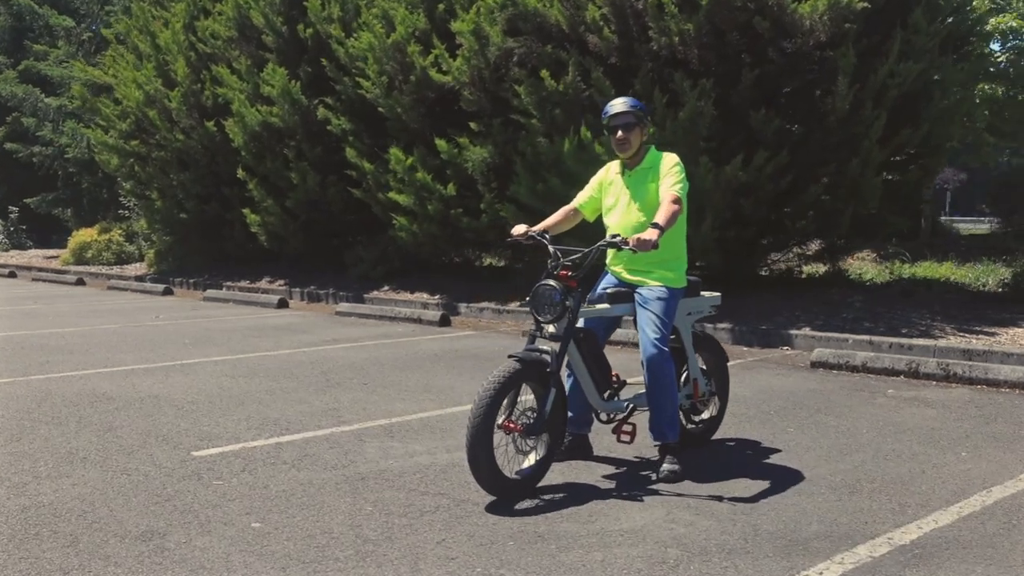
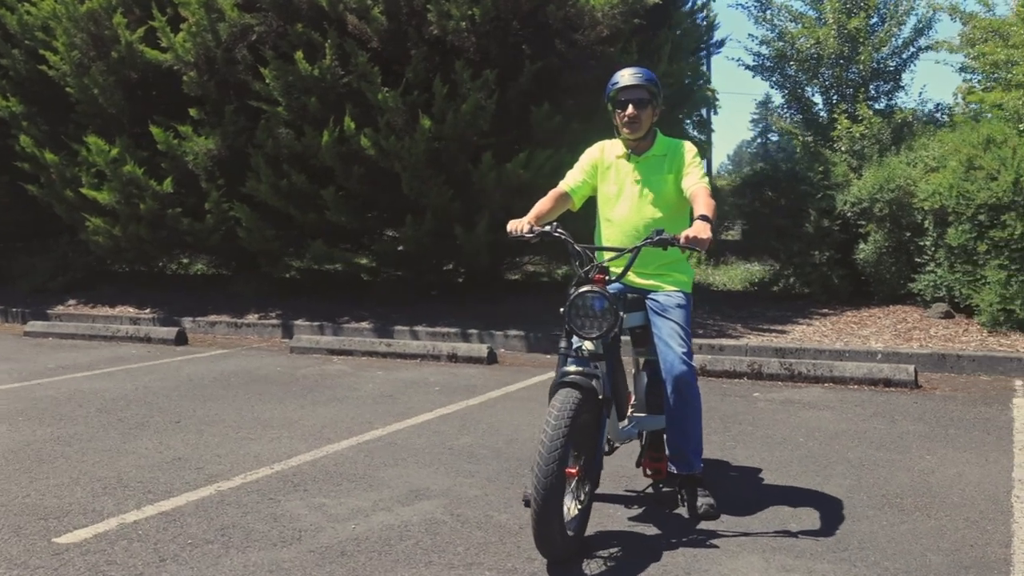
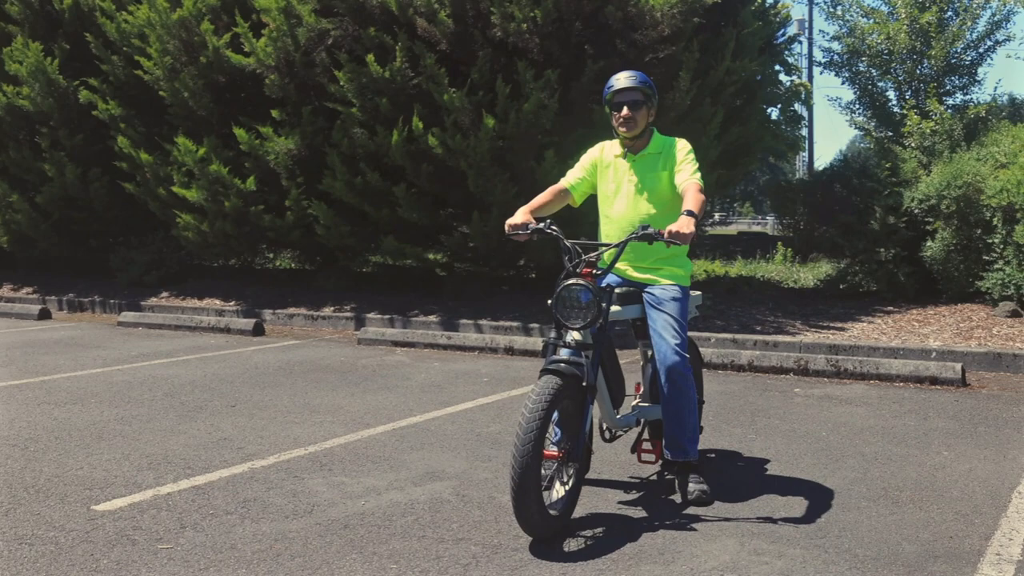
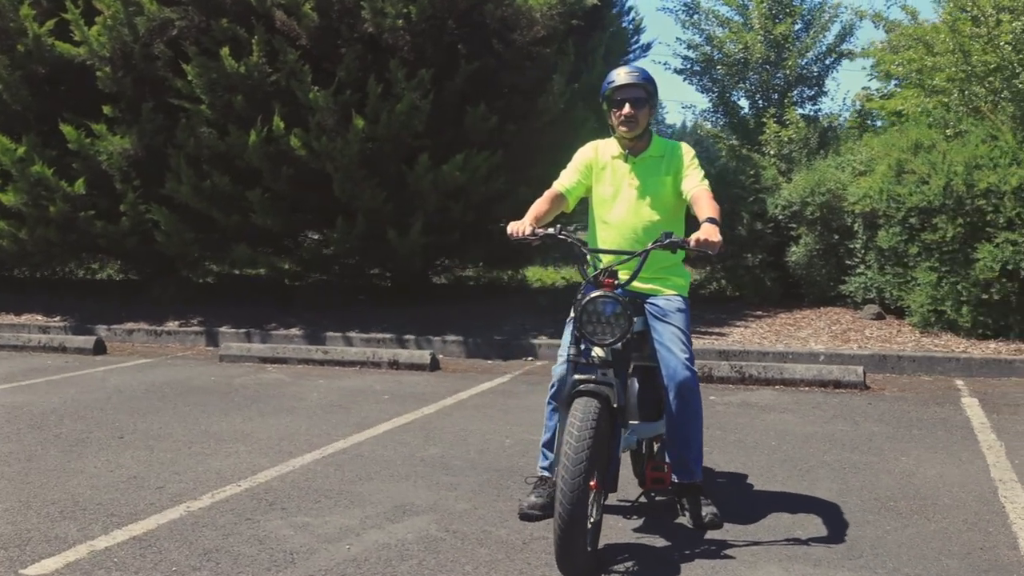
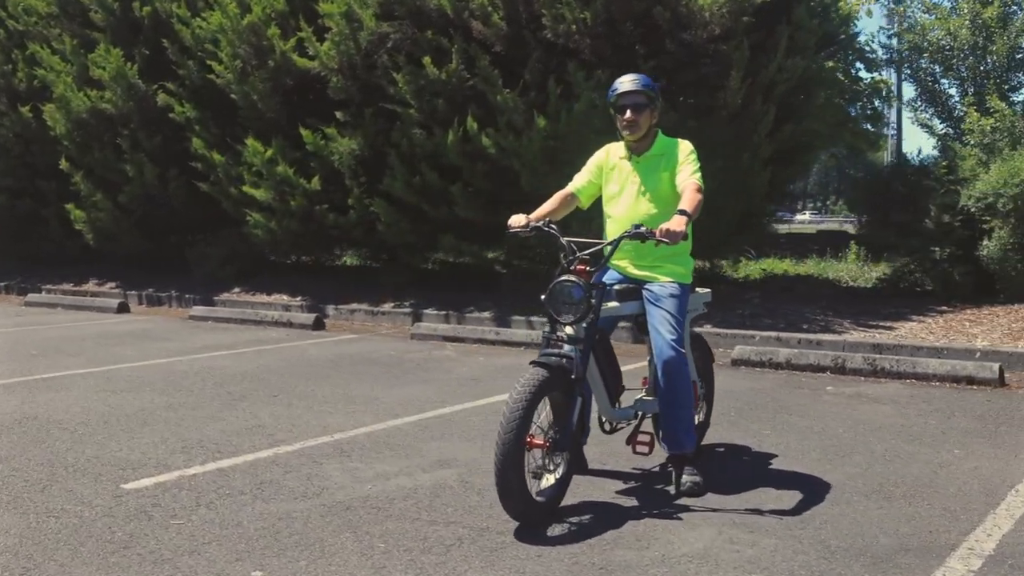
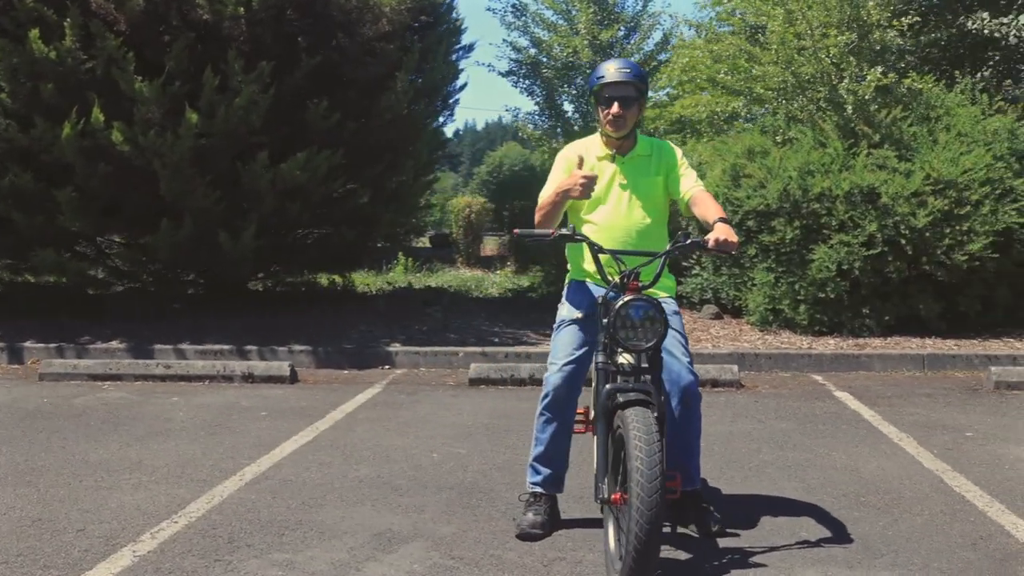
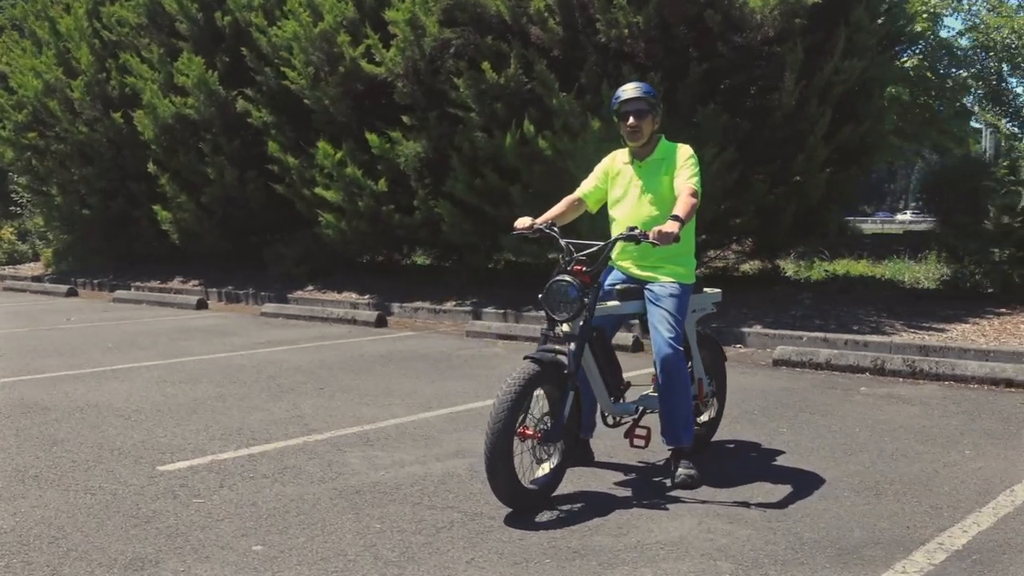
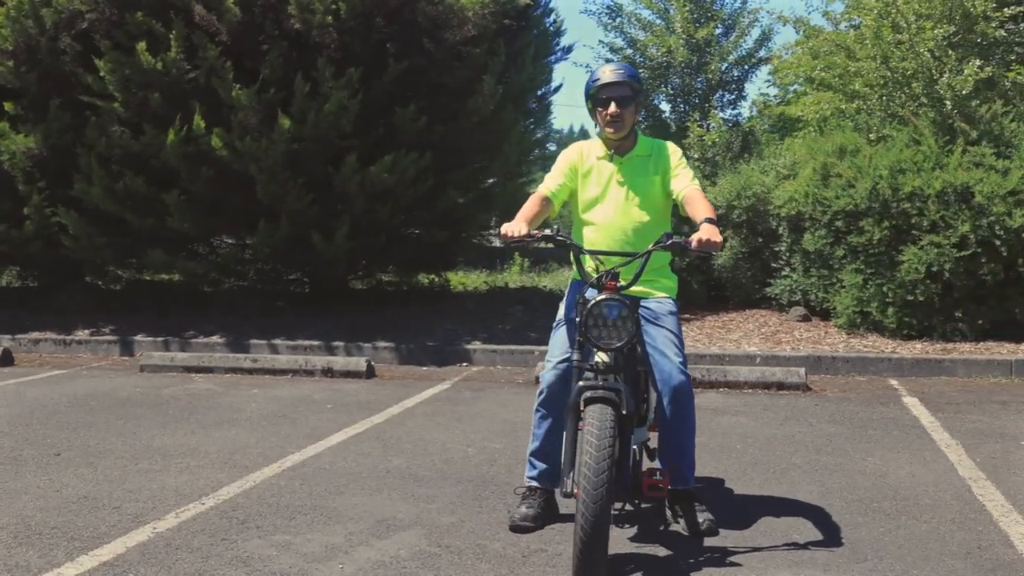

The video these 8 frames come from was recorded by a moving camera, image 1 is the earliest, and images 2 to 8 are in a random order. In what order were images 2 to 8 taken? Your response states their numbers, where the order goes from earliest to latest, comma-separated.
7, 5, 3, 2, 4, 8, 6
